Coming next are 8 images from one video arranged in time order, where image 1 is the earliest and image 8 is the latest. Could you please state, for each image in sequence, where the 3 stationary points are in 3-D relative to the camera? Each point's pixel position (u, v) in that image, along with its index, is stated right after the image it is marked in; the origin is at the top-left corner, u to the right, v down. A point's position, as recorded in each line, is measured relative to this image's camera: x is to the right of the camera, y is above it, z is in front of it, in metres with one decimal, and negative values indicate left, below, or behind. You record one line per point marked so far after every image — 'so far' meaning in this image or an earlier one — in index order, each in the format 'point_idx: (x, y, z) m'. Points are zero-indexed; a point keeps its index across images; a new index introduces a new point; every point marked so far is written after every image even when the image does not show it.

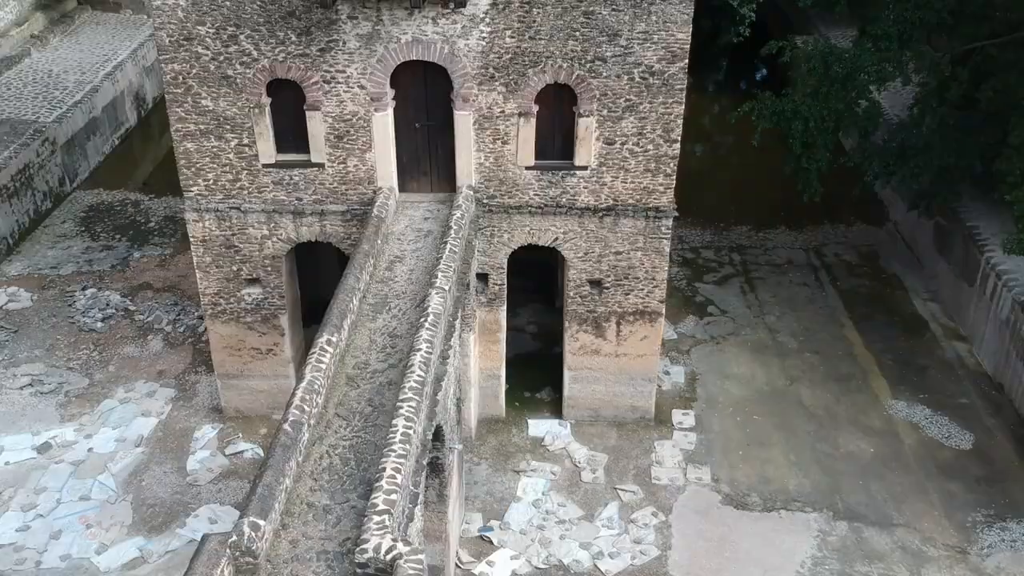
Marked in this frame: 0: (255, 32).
0: (-3.6, +3.6, +13.7) m
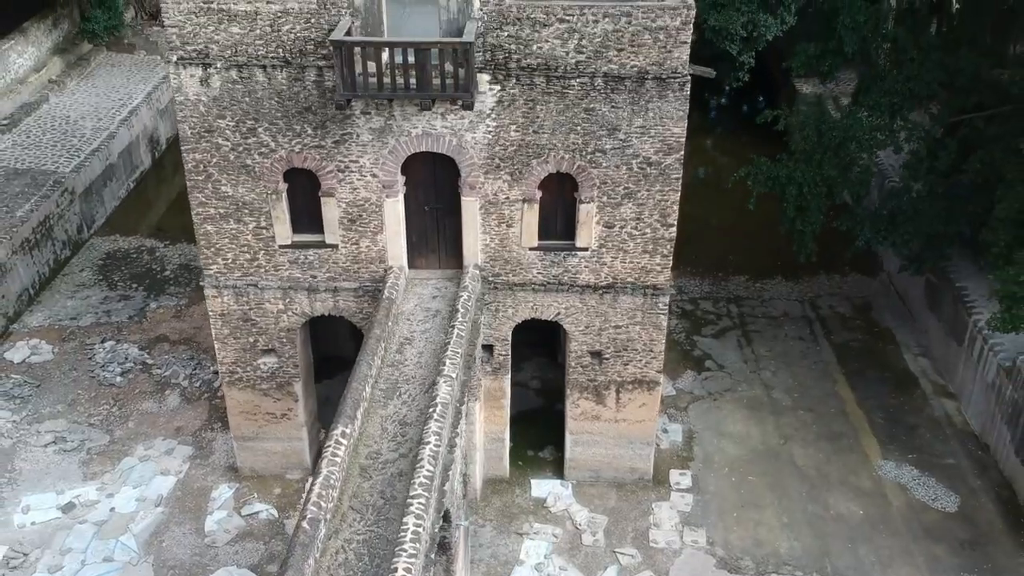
0: (-3.5, +2.4, +14.5) m
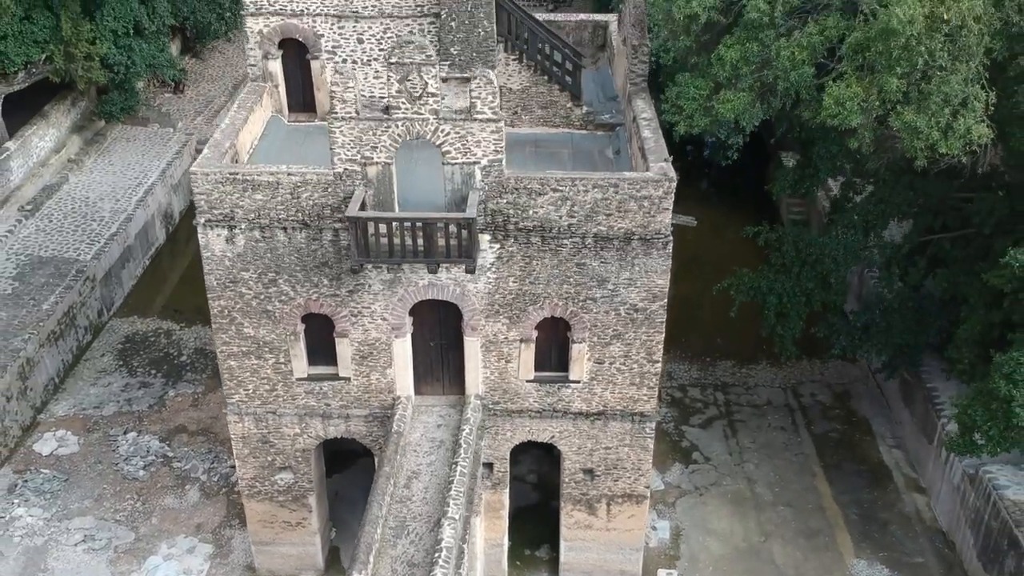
0: (-3.6, +0.2, +15.8) m
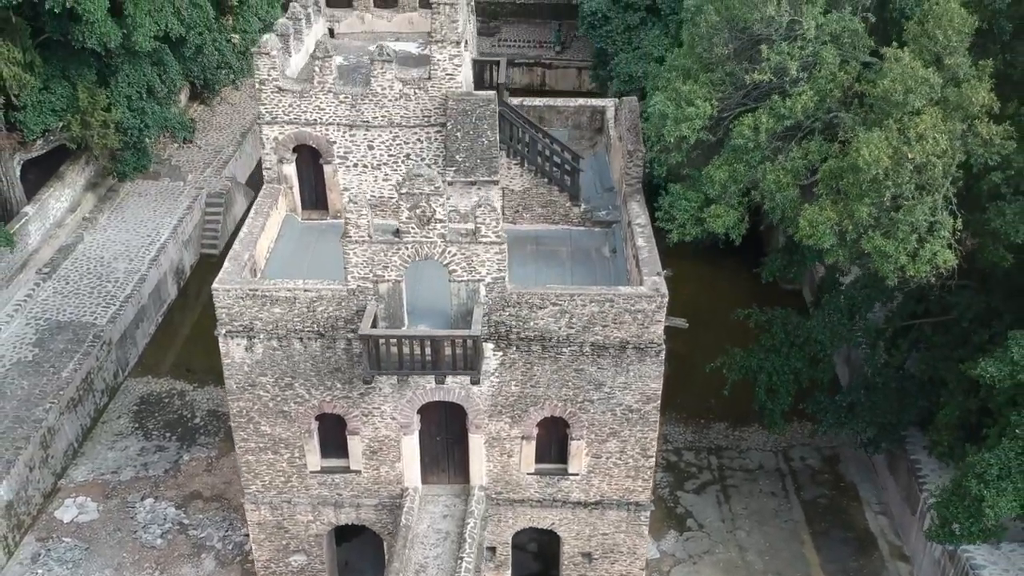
0: (-3.5, -1.6, +16.8) m
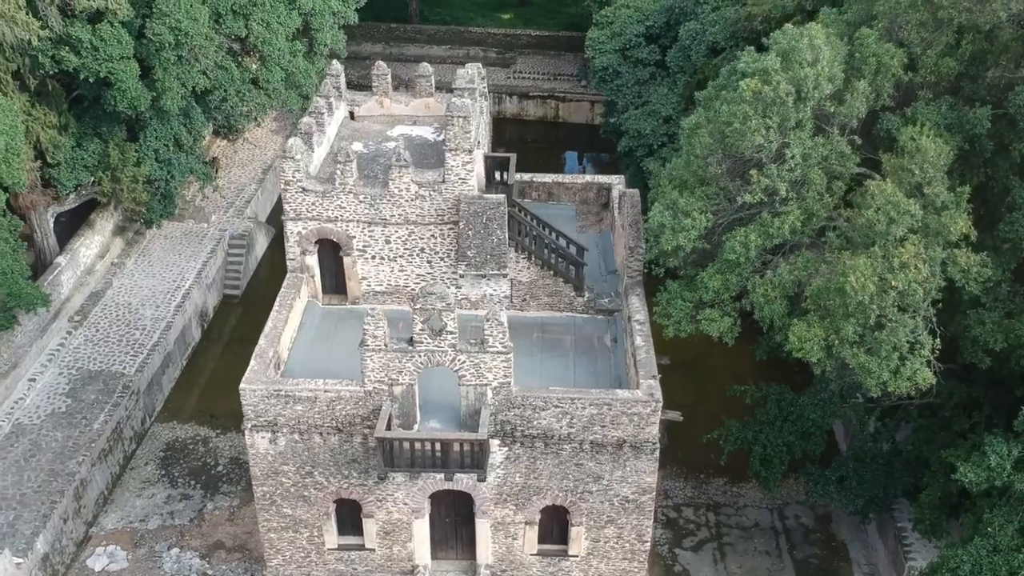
0: (-3.4, -3.4, +18.1) m
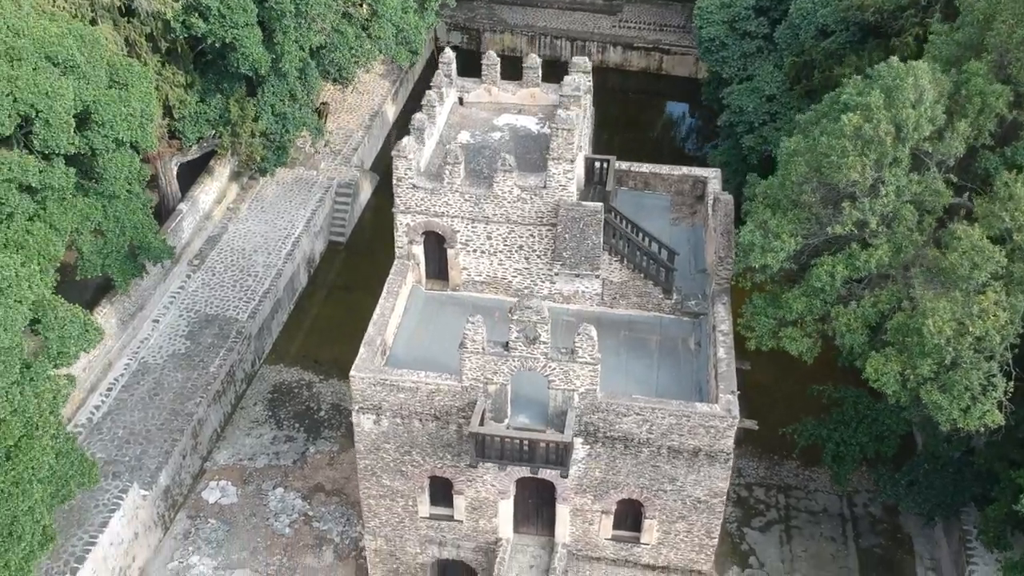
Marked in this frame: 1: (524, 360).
0: (-1.8, -3.3, +19.8) m
1: (+0.2, -1.3, +18.2) m
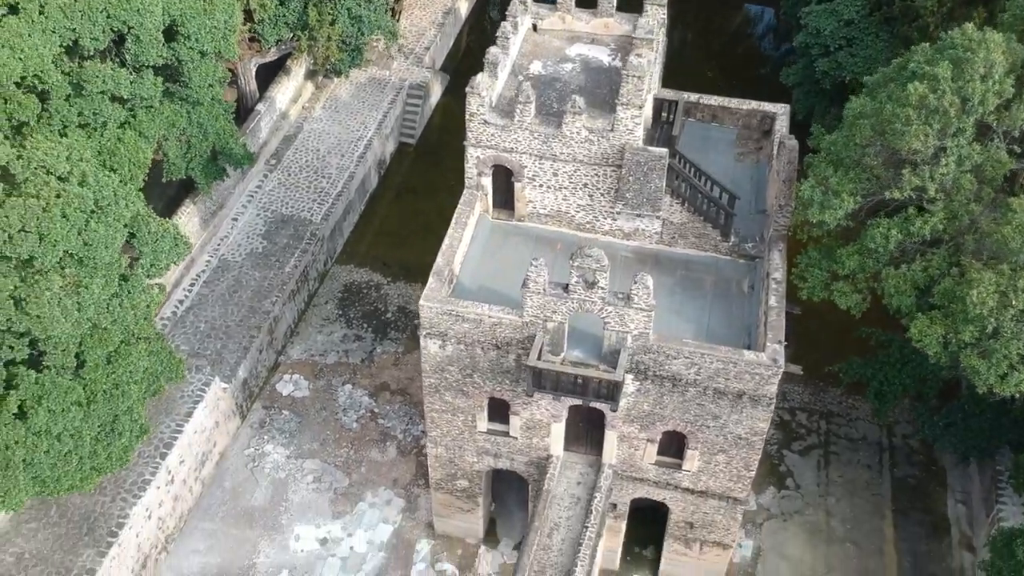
0: (-0.6, -1.9, +21.3) m
1: (+1.4, -0.3, +19.3) m
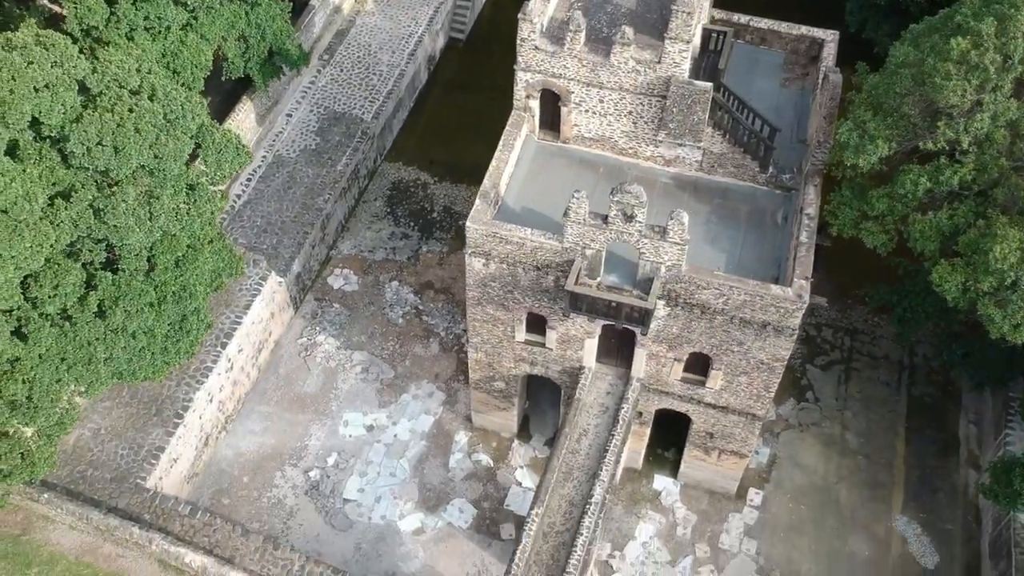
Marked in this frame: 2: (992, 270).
0: (+0.3, -0.1, +22.6) m
1: (+2.3, +1.2, +20.4) m
2: (+9.0, +0.3, +18.4) m
